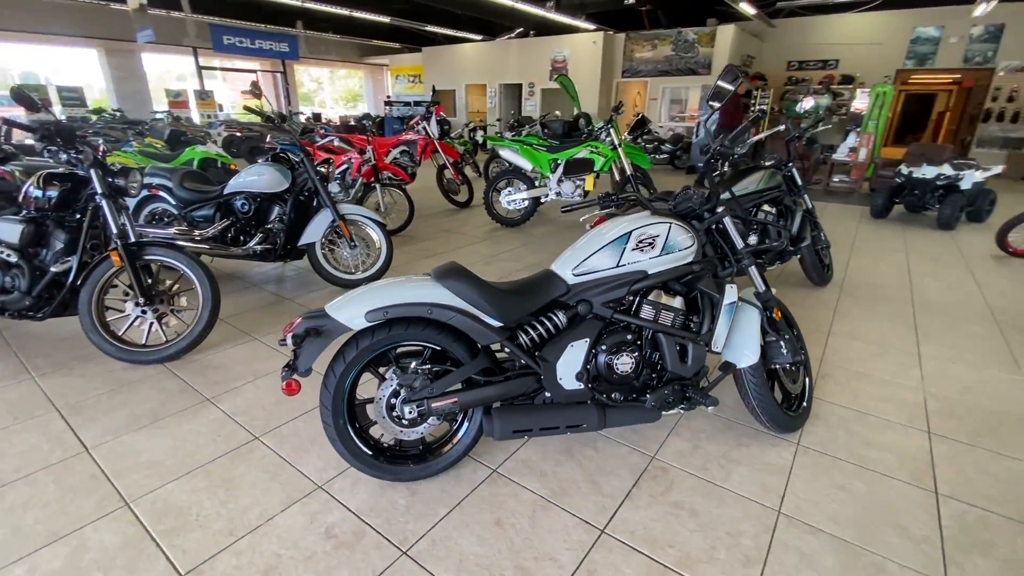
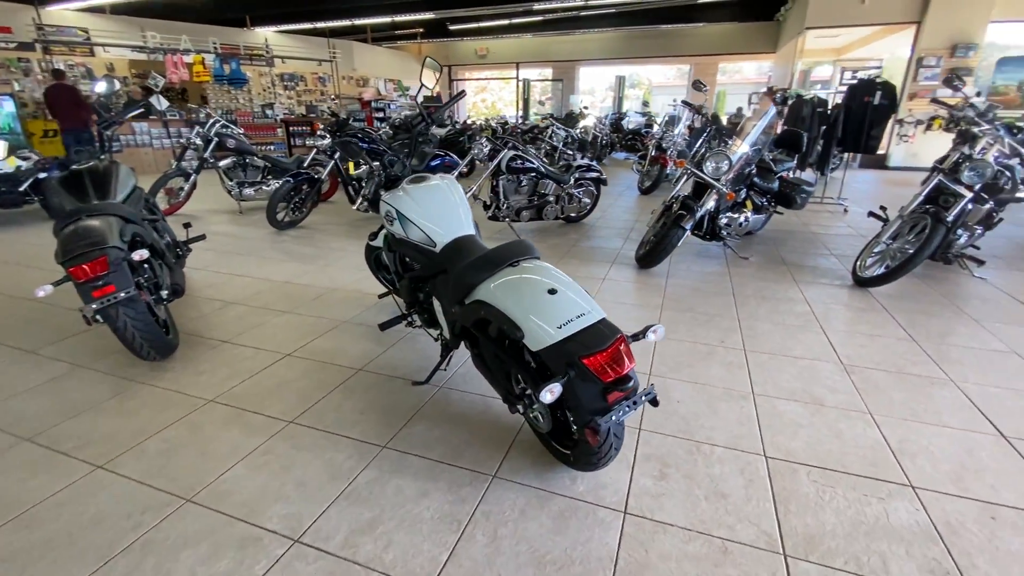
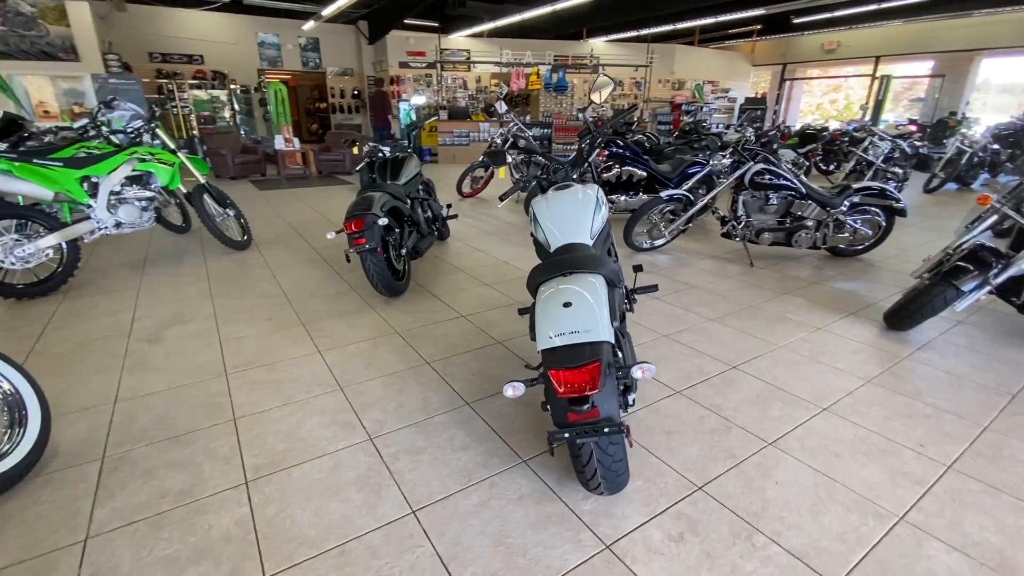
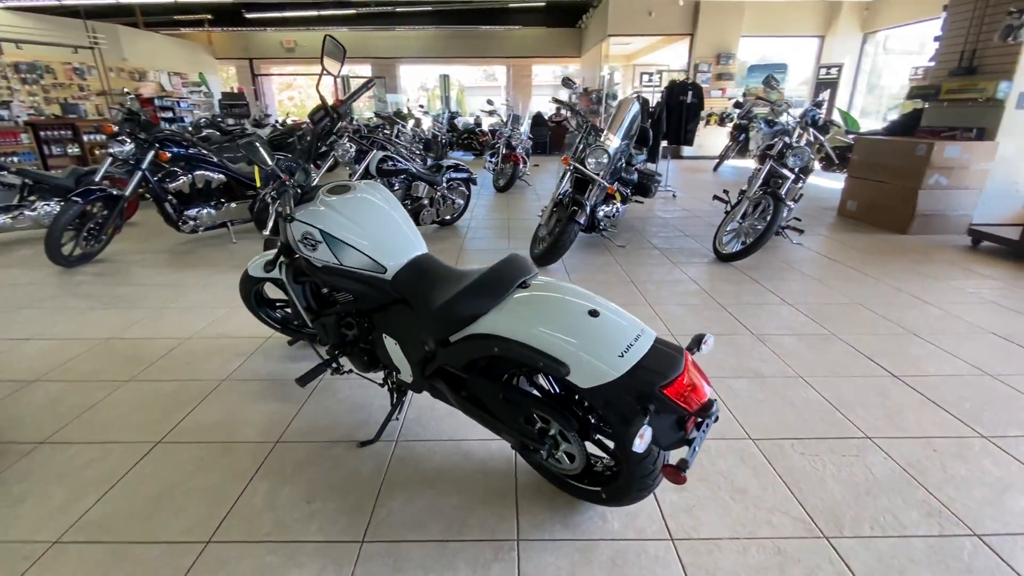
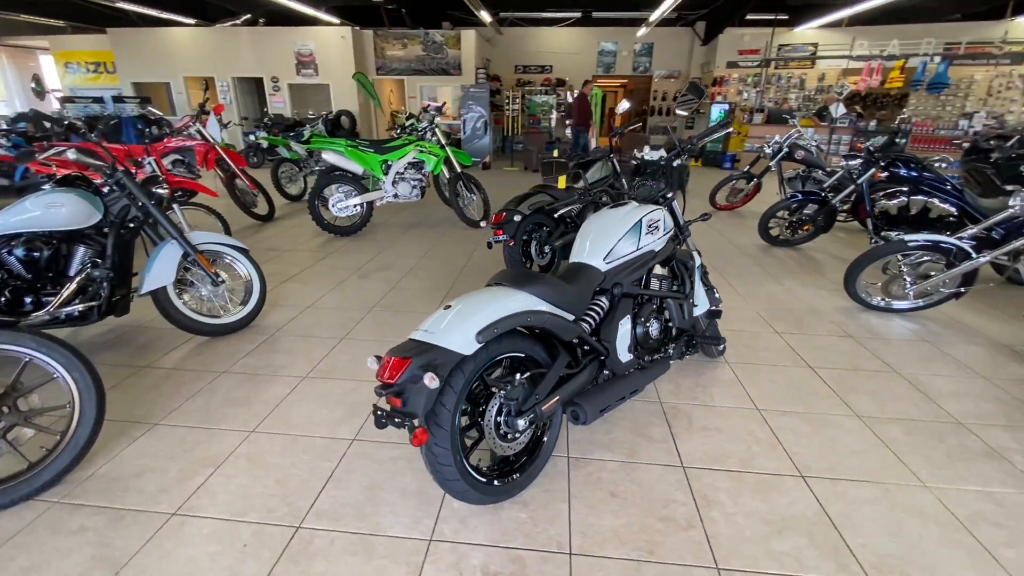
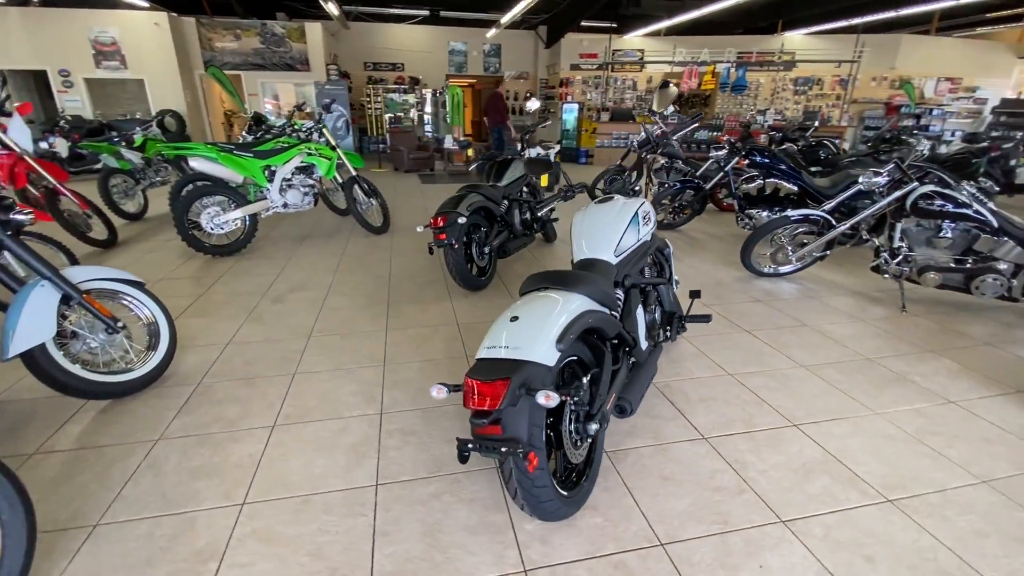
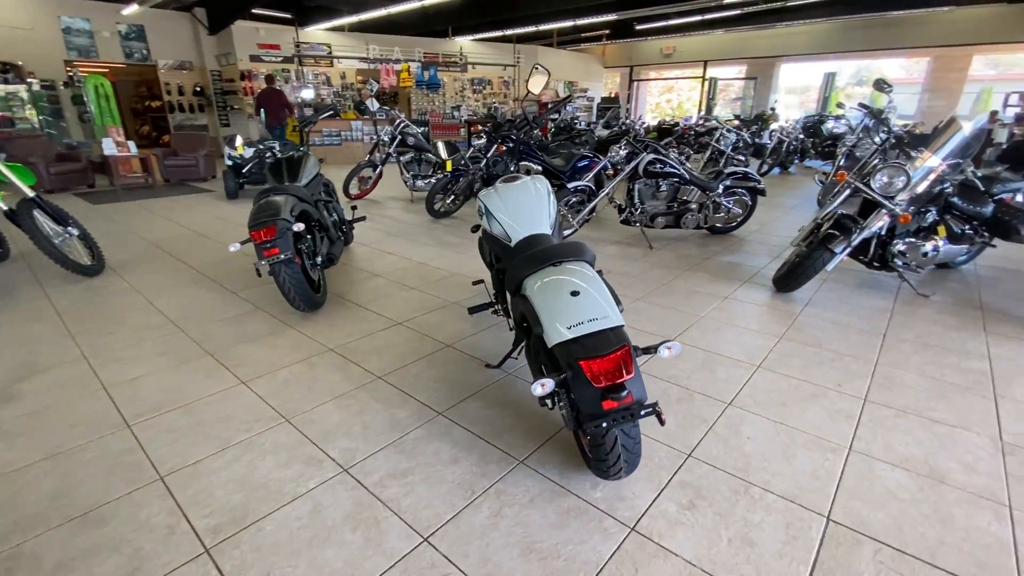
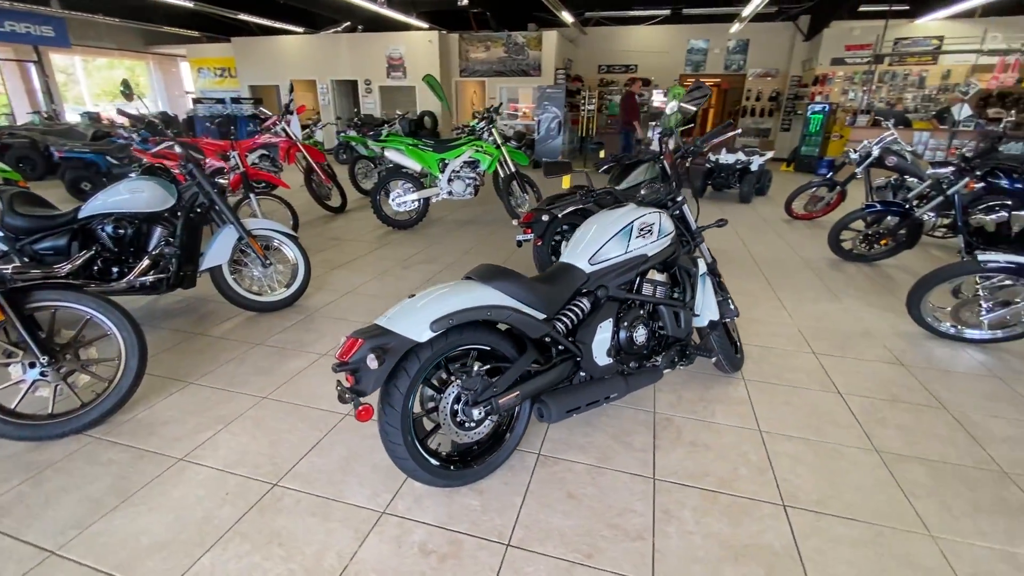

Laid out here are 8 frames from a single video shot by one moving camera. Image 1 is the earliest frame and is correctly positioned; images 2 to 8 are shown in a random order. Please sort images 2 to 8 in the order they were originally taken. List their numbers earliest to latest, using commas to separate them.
8, 5, 6, 3, 7, 2, 4
